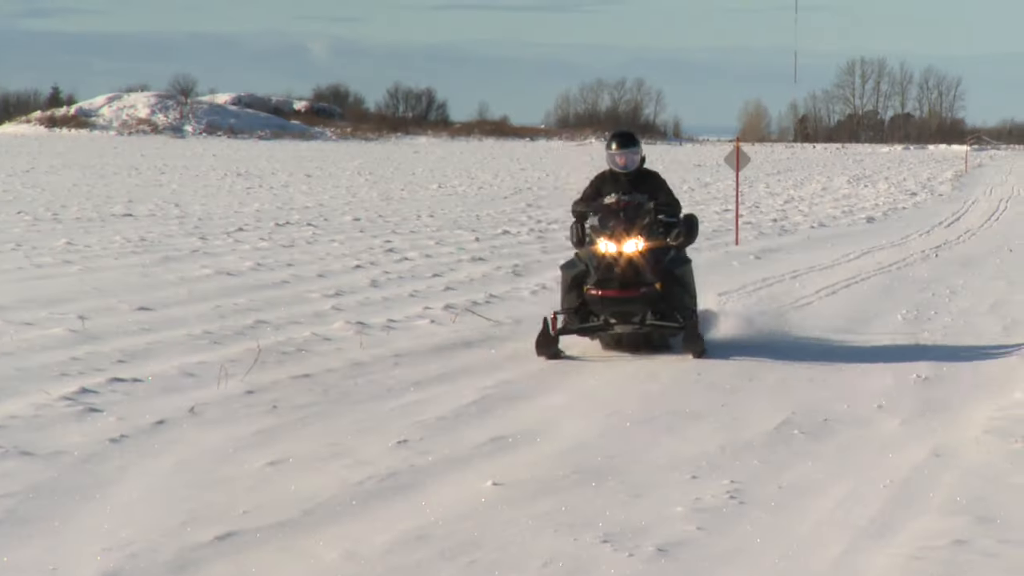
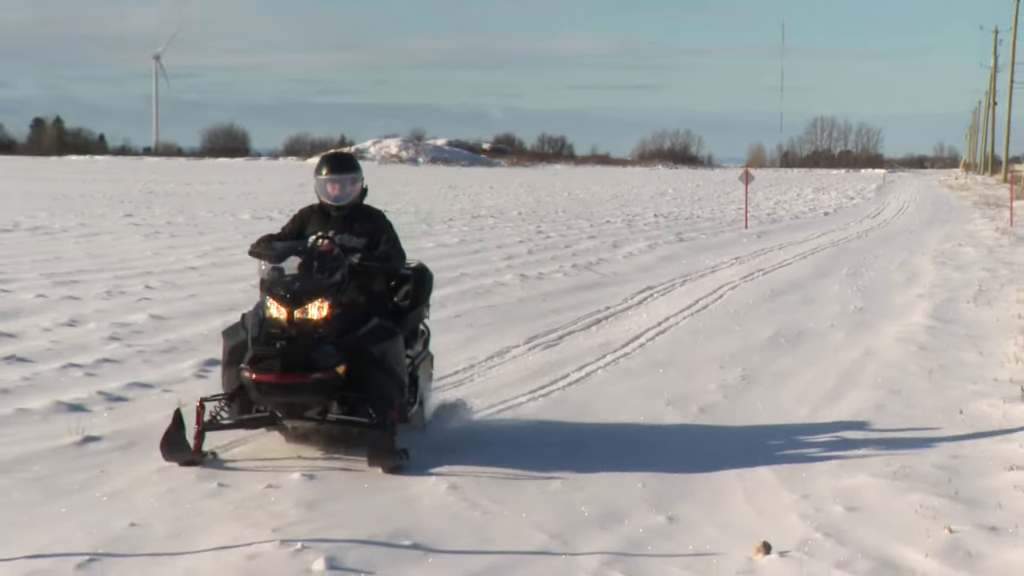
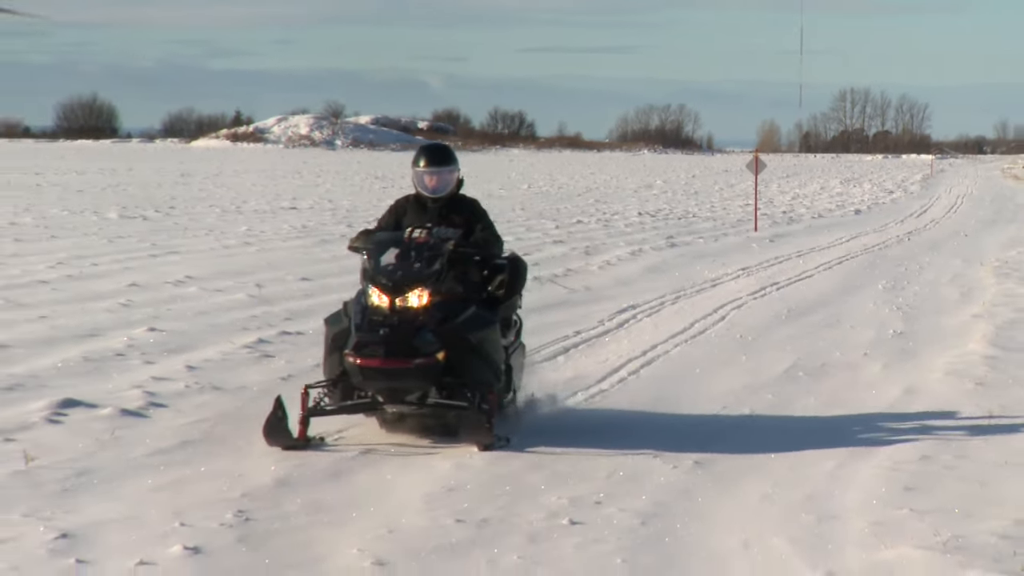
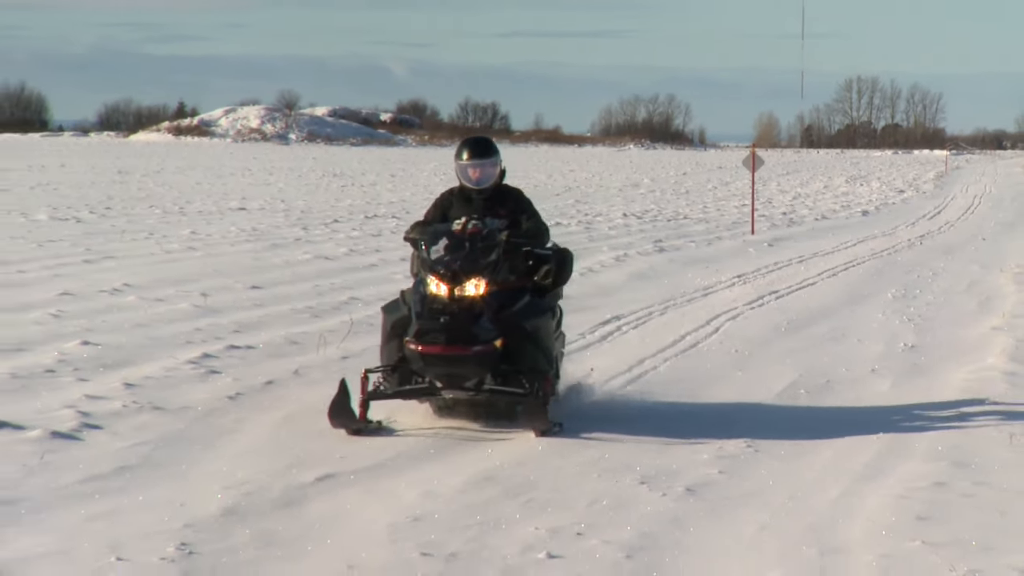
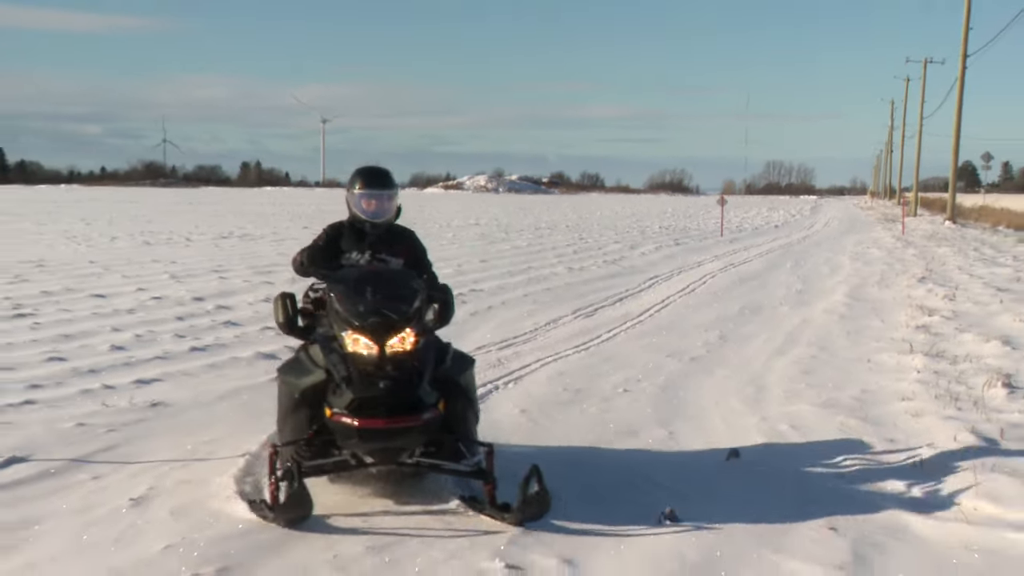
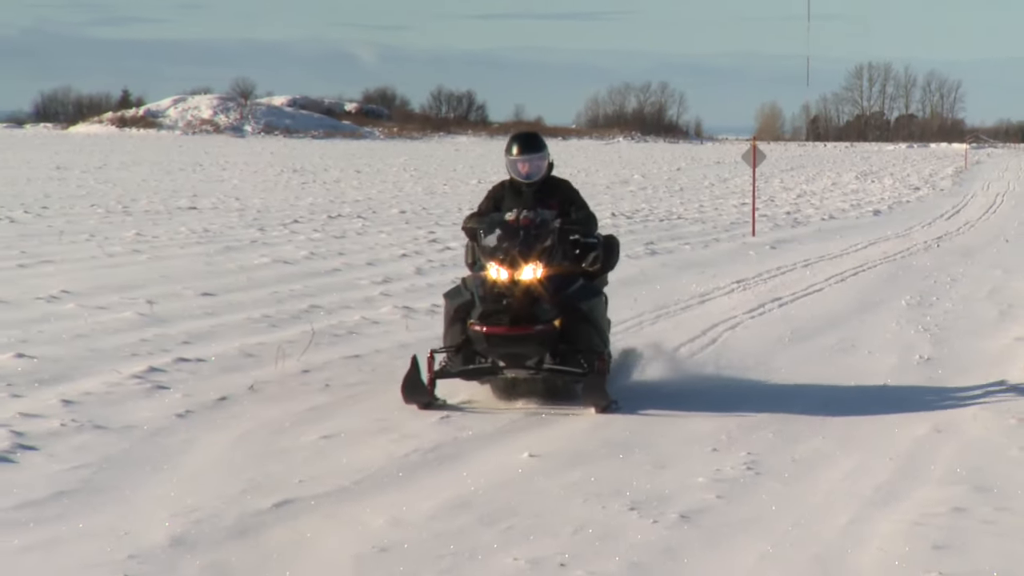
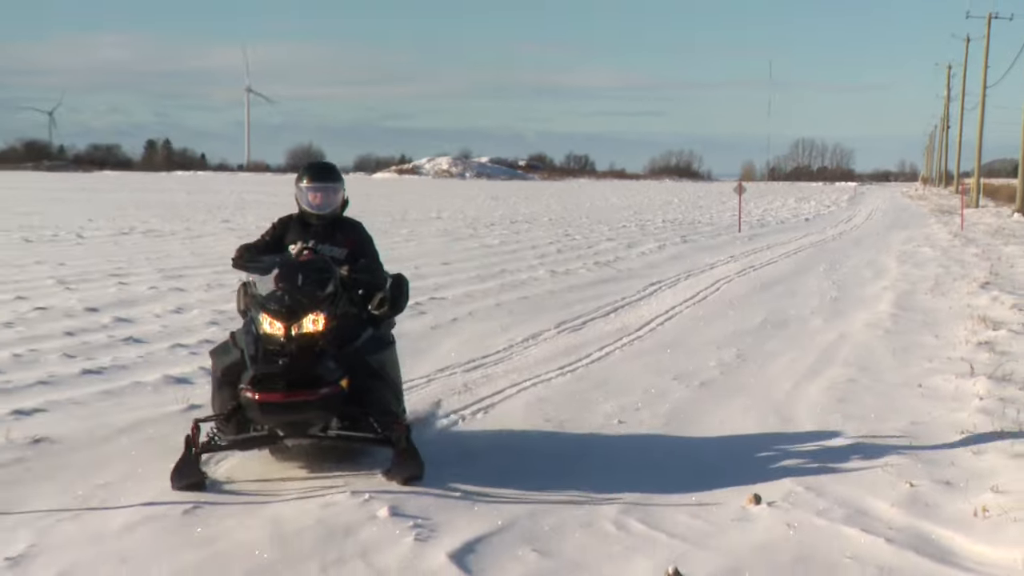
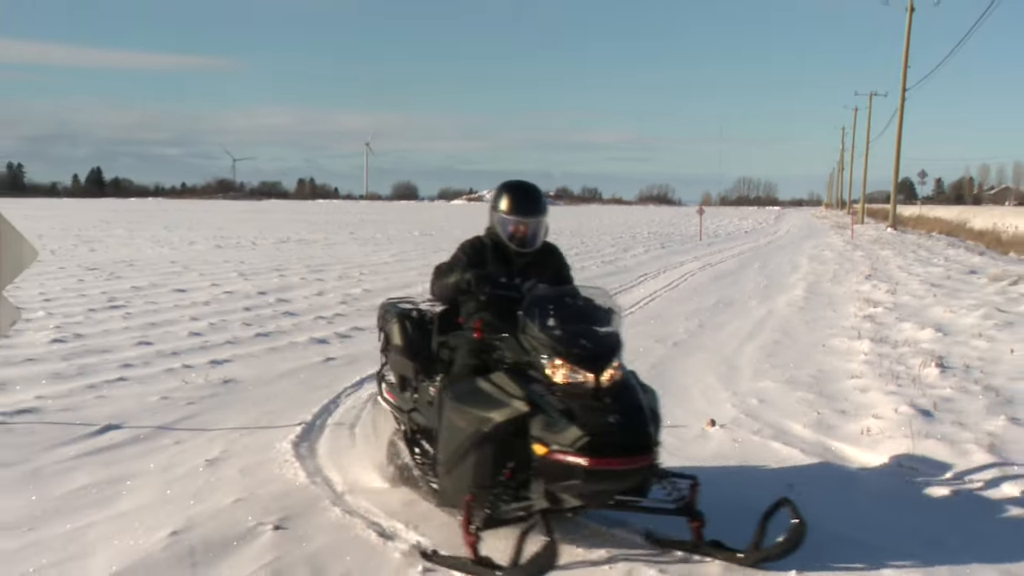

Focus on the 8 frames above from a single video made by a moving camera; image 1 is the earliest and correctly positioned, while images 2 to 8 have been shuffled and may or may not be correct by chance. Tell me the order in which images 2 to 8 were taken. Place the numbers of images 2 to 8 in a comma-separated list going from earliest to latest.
6, 4, 3, 2, 7, 5, 8
